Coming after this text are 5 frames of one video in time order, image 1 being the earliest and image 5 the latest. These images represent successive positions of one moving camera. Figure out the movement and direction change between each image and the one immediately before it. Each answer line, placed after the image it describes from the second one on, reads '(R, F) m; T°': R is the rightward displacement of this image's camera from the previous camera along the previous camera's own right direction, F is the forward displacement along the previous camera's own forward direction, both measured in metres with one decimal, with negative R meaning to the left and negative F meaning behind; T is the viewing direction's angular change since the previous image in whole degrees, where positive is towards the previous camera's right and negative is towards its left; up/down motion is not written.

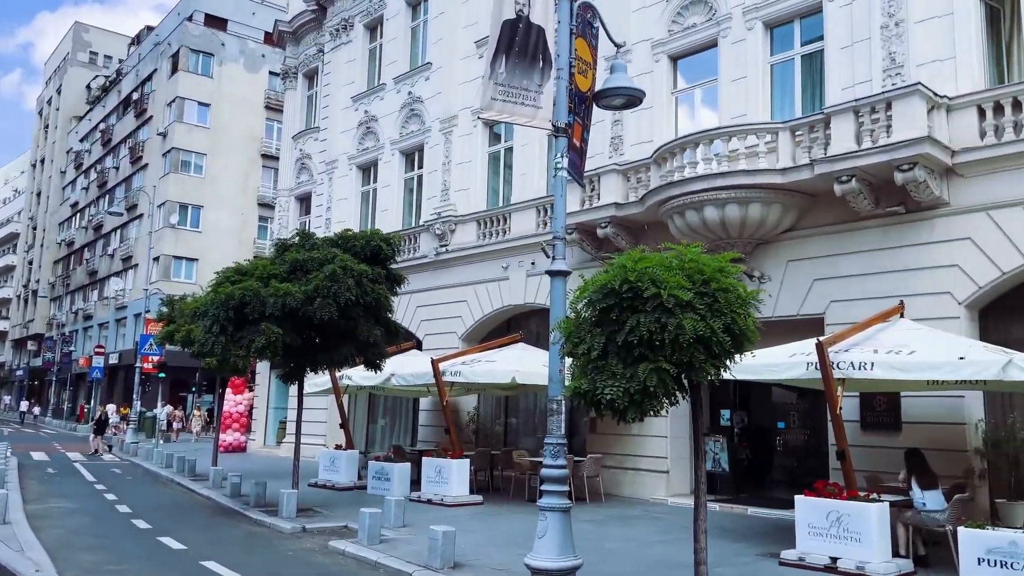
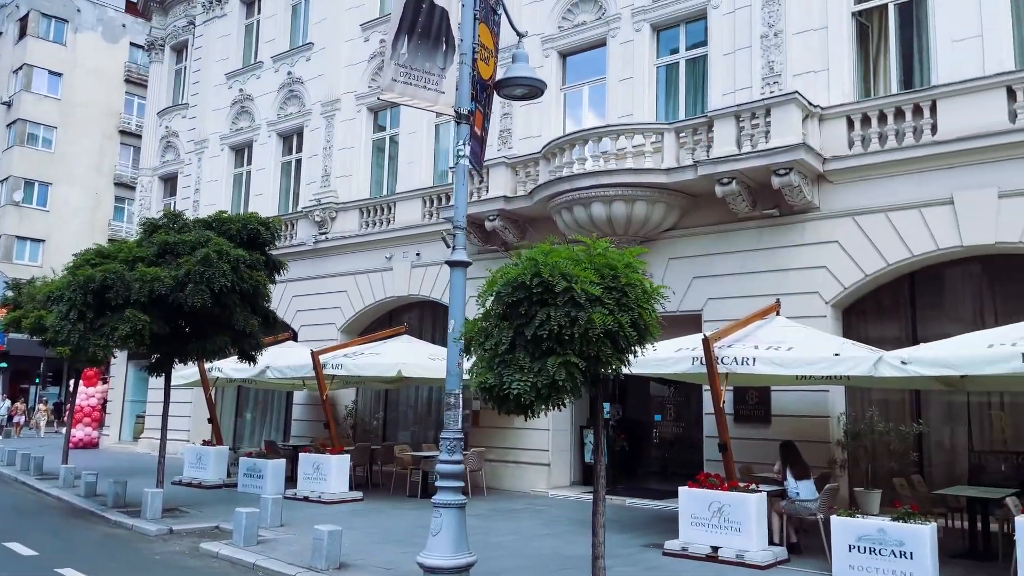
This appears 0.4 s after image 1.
(-0.2, +0.2) m; +9°
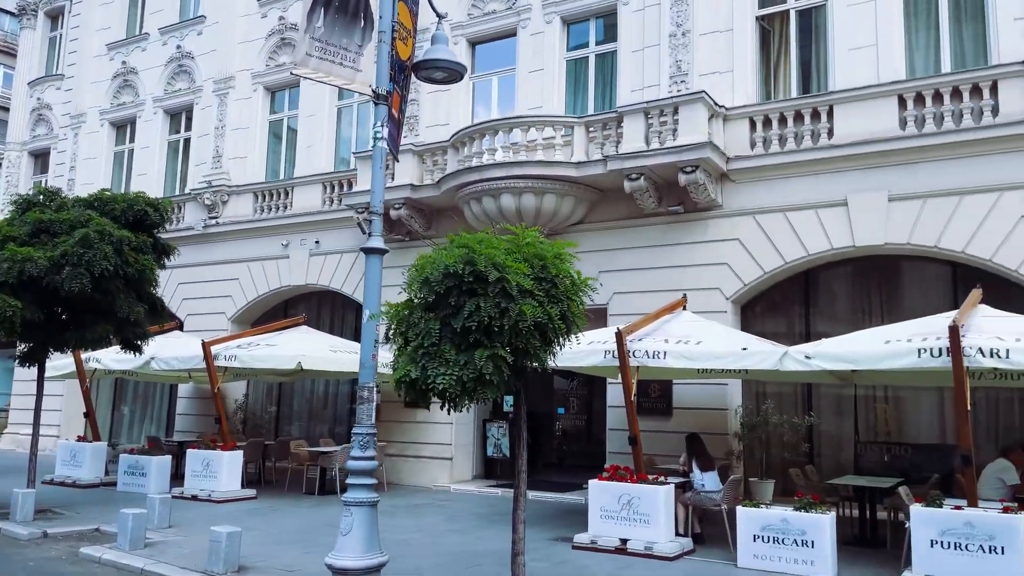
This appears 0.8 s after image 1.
(-0.2, +0.2) m; +8°
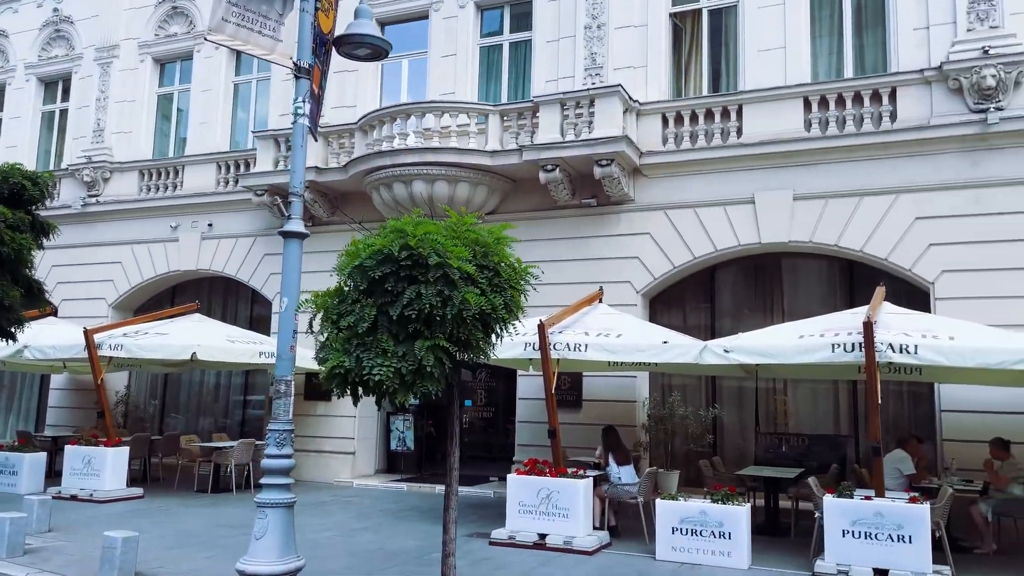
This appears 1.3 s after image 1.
(-0.3, +0.3) m; +8°
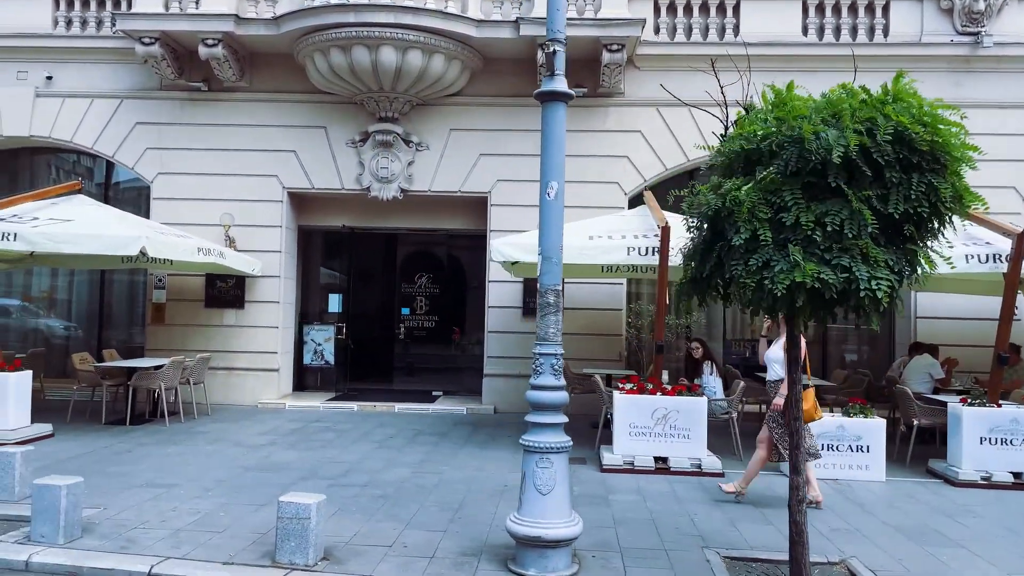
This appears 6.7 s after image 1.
(-3.4, +1.9) m; +20°
